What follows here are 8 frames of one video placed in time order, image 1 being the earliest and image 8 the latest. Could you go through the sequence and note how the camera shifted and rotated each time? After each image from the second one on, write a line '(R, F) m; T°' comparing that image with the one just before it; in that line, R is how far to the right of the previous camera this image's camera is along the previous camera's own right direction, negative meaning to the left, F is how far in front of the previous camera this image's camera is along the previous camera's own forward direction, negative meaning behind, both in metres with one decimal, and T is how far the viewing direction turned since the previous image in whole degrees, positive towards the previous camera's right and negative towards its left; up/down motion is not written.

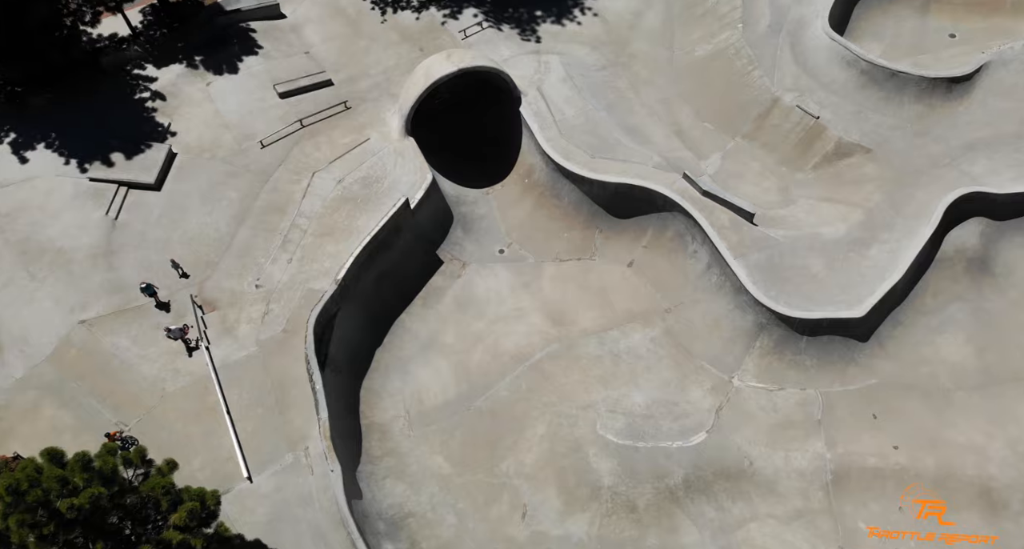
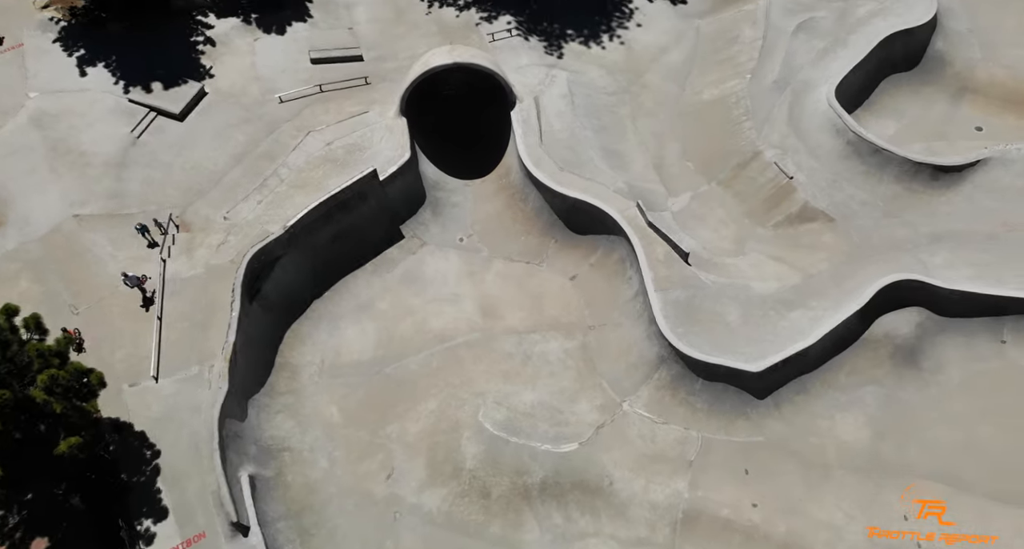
(+4.5, -0.7) m; -7°
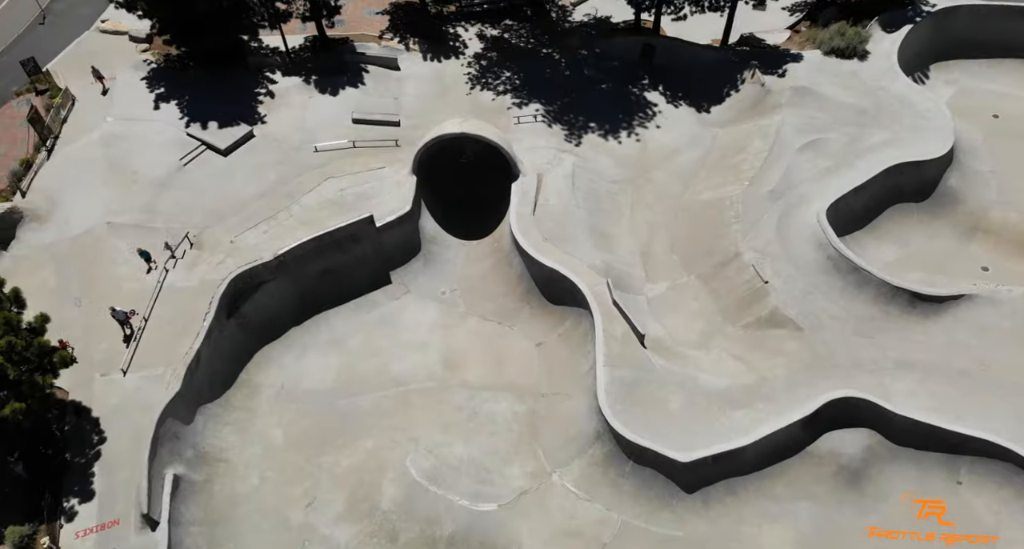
(+3.3, -0.5) m; -6°
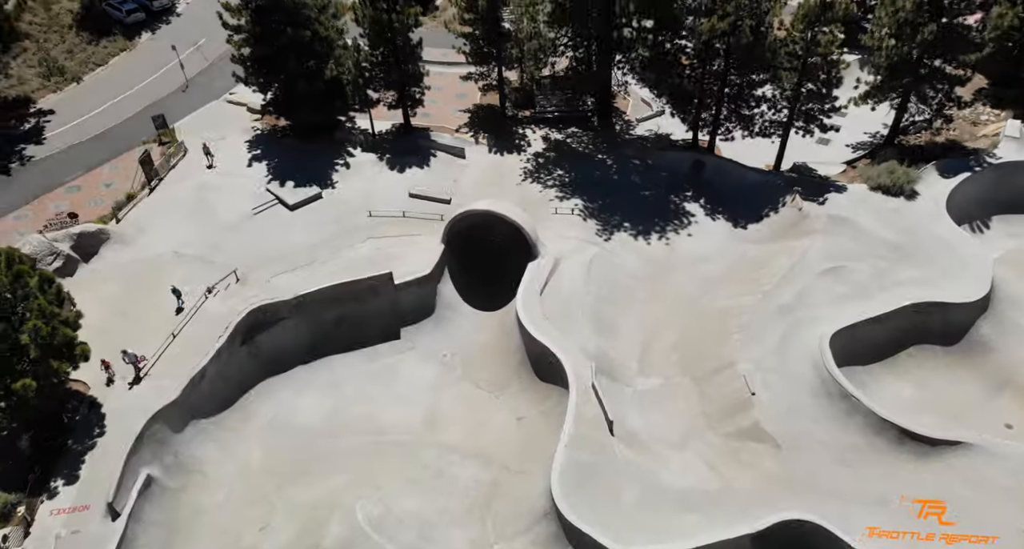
(+3.5, -0.6) m; -9°
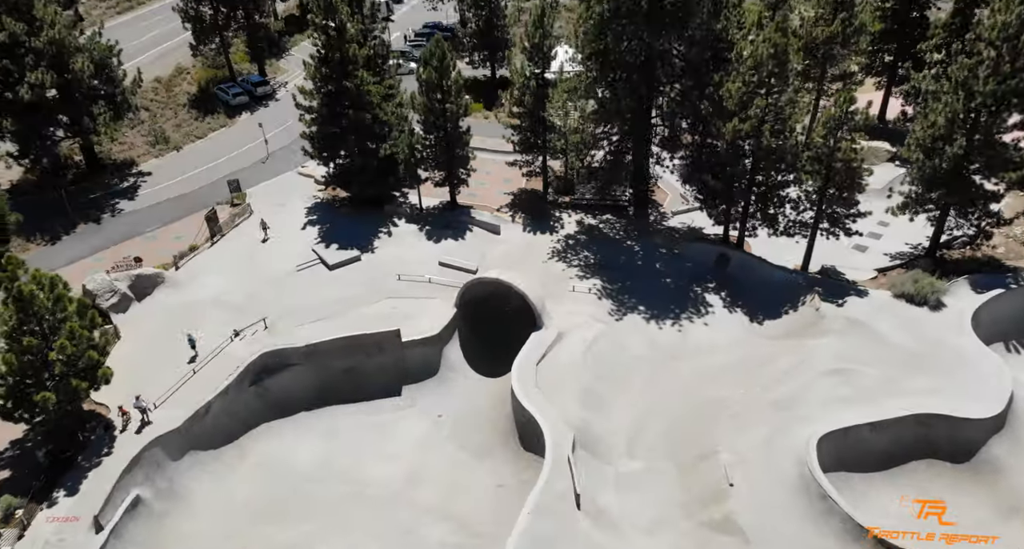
(+2.9, -0.7) m; -7°
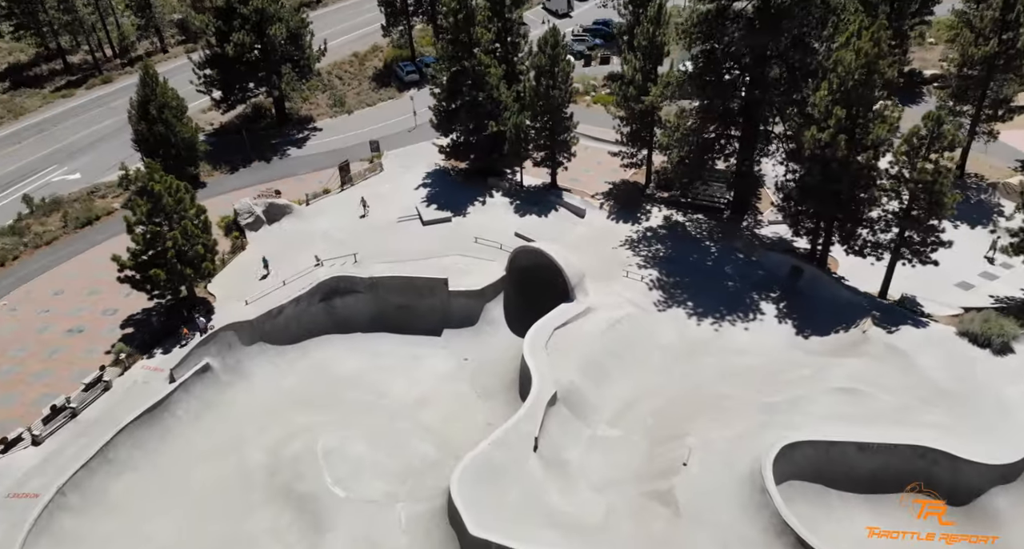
(+6.1, -1.5) m; -15°
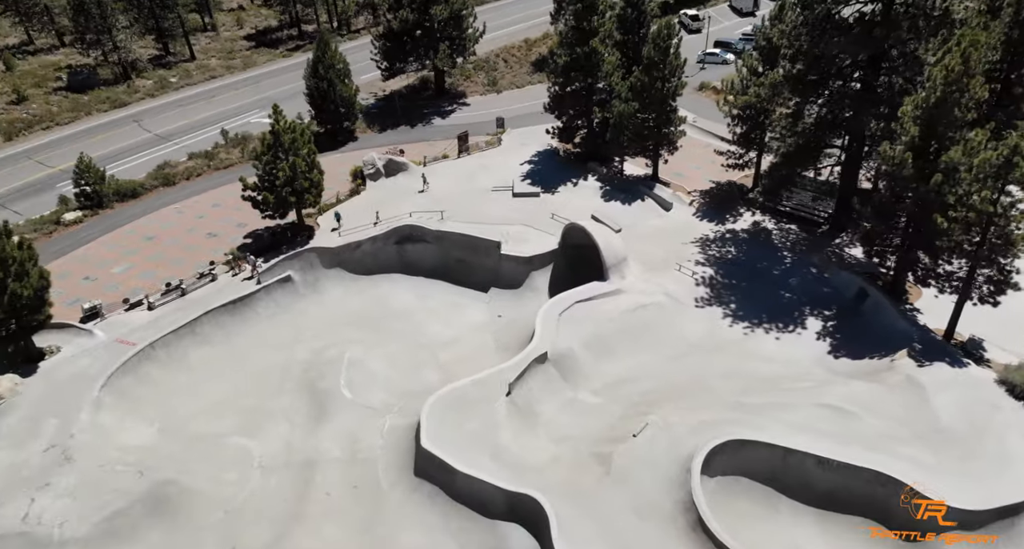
(+6.8, -1.5) m; -15°
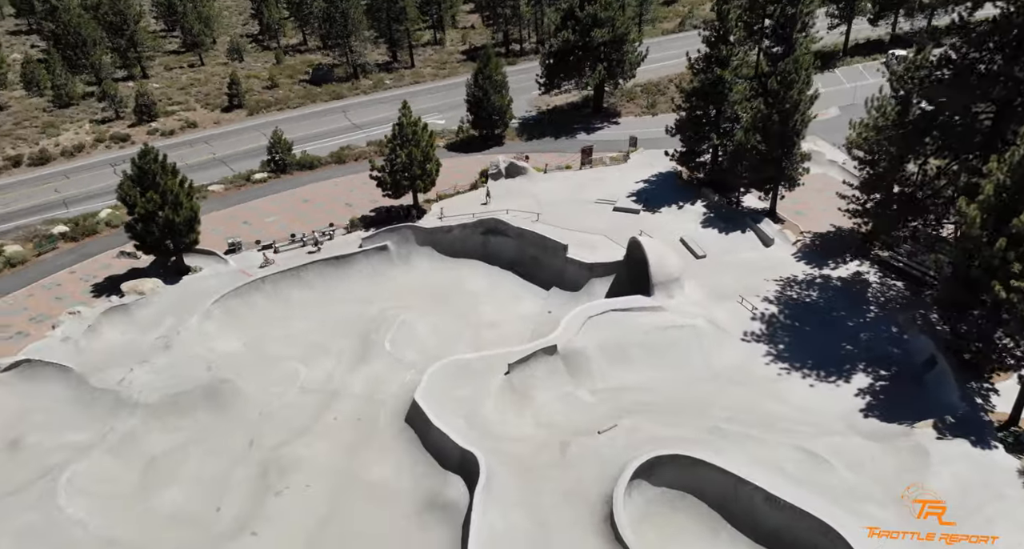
(+7.4, -1.3) m; -17°
